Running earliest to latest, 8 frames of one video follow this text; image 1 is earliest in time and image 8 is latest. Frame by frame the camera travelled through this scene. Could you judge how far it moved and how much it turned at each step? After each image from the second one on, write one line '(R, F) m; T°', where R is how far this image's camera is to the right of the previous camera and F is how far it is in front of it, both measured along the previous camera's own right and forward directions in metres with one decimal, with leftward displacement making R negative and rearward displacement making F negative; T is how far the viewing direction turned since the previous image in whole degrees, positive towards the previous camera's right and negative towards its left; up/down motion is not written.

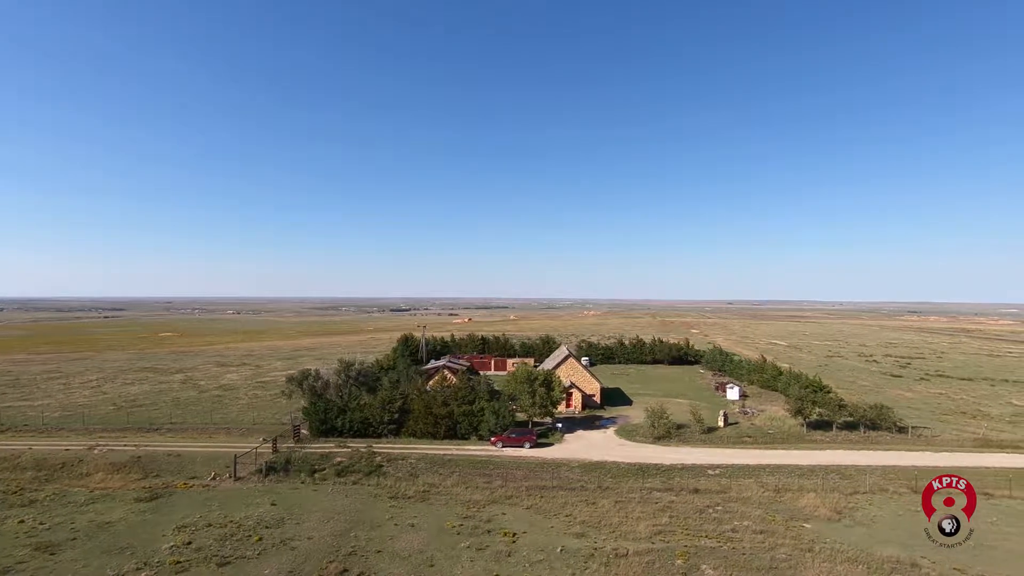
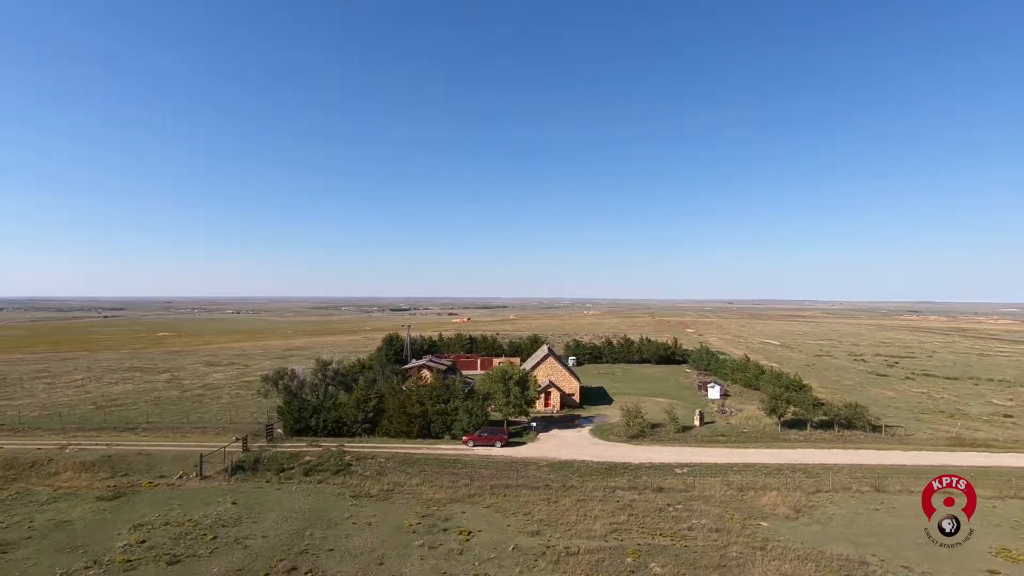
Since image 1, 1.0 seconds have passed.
(+1.9, 0.0) m; 0°
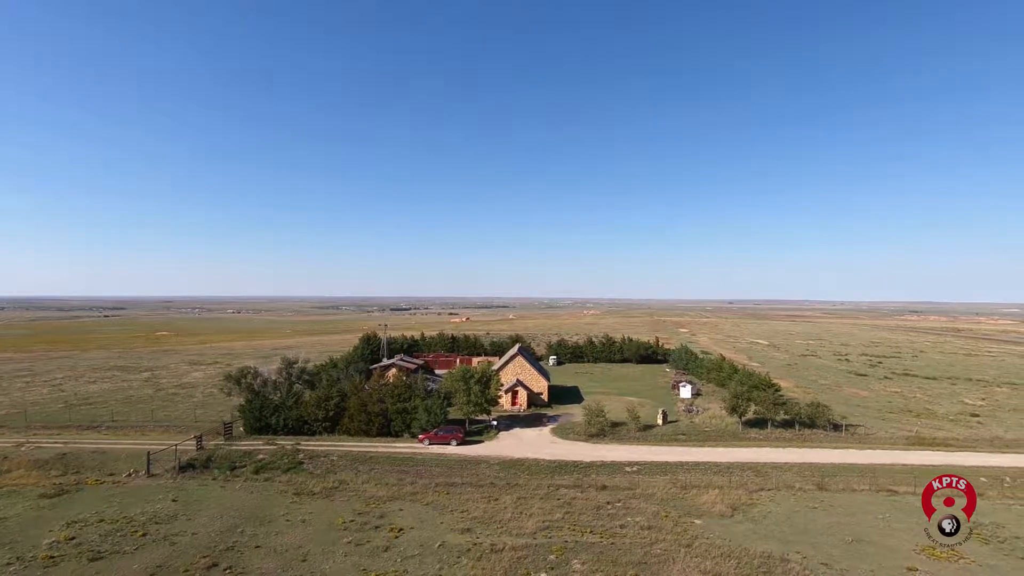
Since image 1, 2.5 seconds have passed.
(+3.0, -0.1) m; 0°
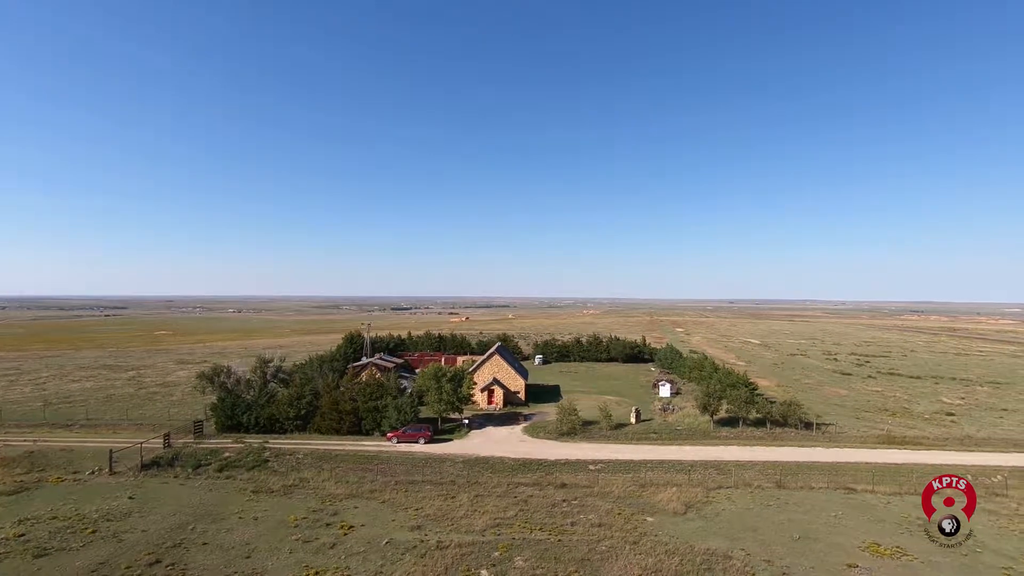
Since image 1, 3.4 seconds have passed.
(+2.2, -0.1) m; 0°
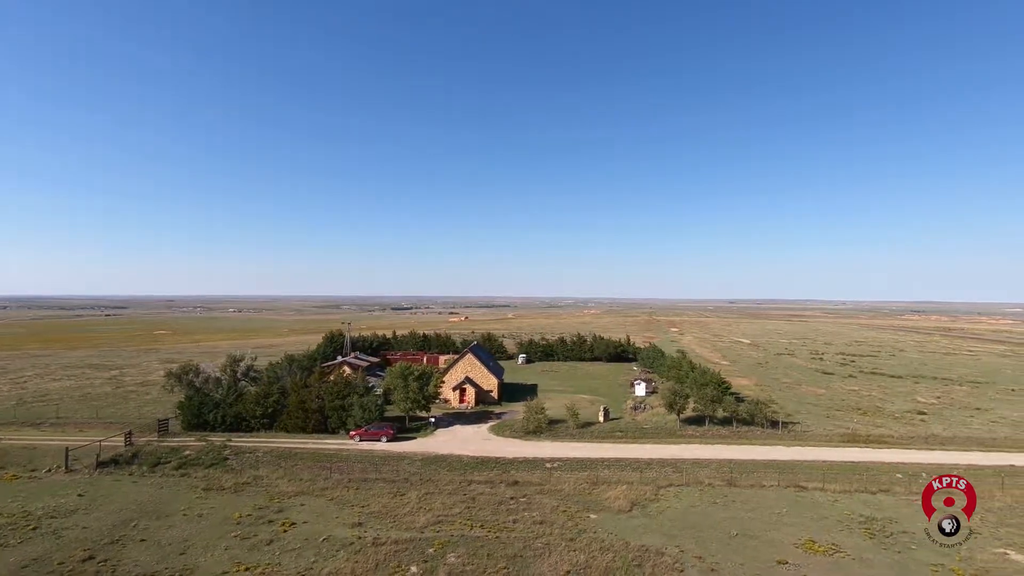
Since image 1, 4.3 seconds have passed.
(+2.6, -0.1) m; 0°
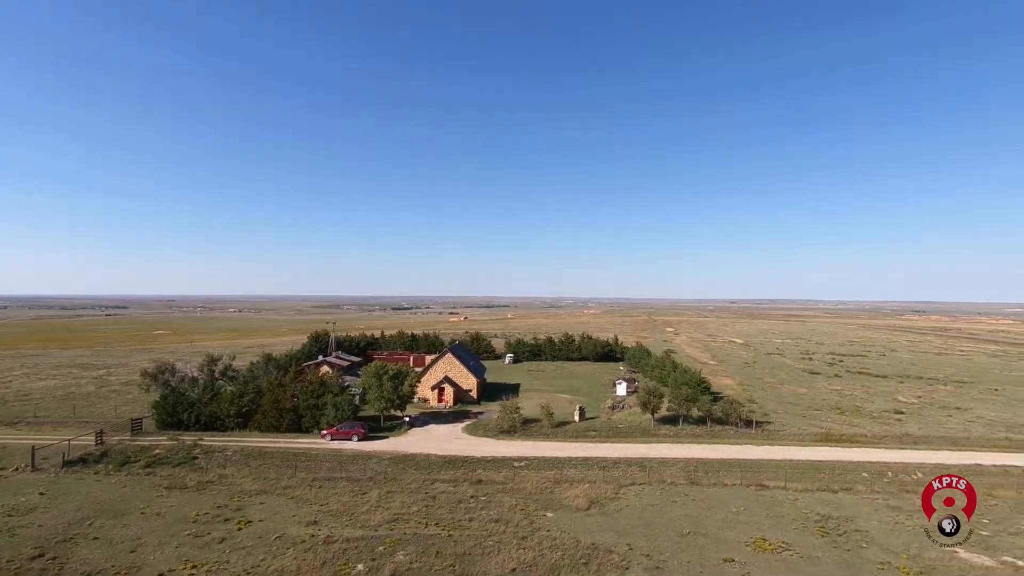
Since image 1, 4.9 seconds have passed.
(+2.0, -0.1) m; 0°
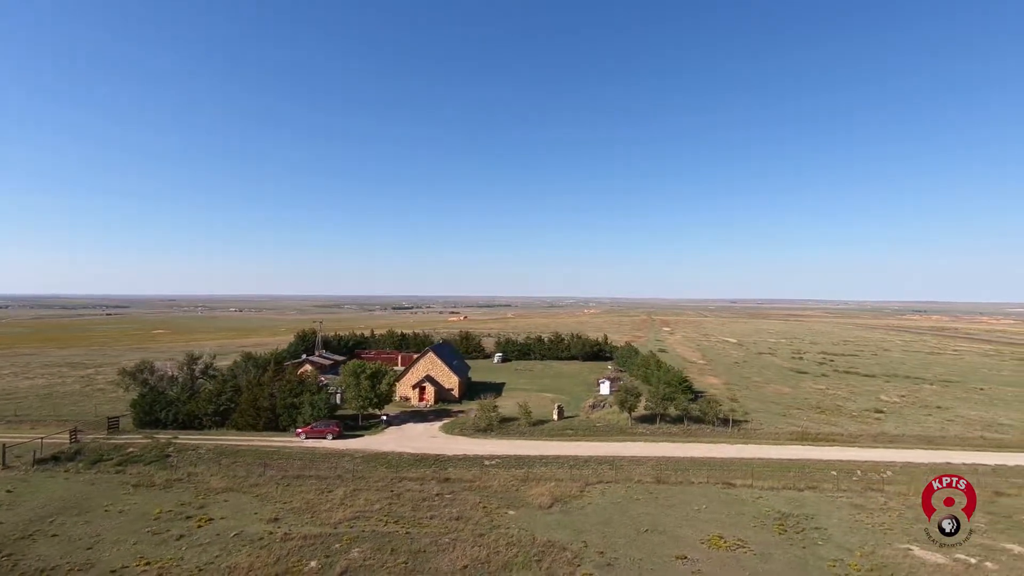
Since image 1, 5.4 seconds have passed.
(+1.8, -0.1) m; 0°
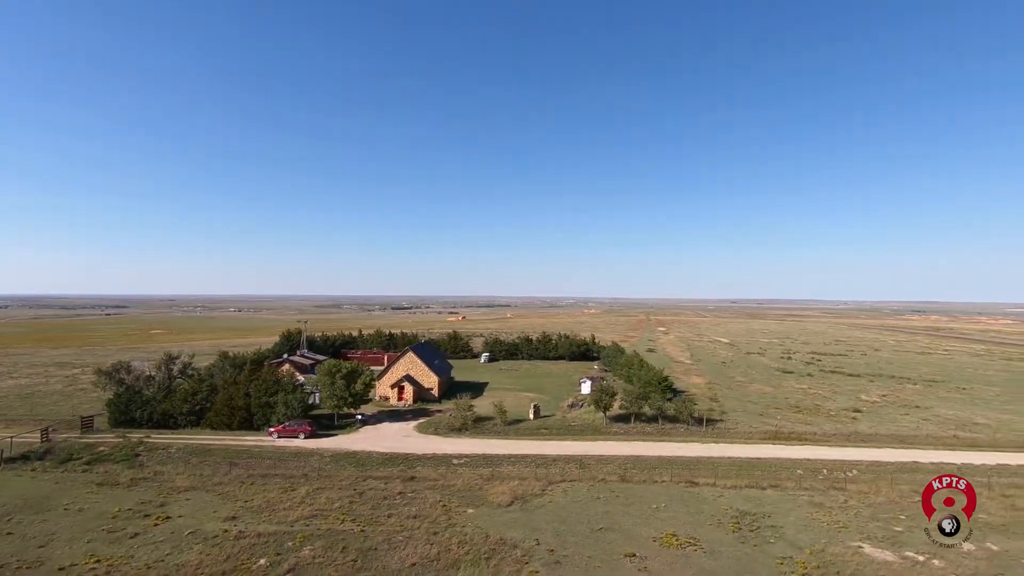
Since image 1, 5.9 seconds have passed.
(+1.9, -0.1) m; 0°
